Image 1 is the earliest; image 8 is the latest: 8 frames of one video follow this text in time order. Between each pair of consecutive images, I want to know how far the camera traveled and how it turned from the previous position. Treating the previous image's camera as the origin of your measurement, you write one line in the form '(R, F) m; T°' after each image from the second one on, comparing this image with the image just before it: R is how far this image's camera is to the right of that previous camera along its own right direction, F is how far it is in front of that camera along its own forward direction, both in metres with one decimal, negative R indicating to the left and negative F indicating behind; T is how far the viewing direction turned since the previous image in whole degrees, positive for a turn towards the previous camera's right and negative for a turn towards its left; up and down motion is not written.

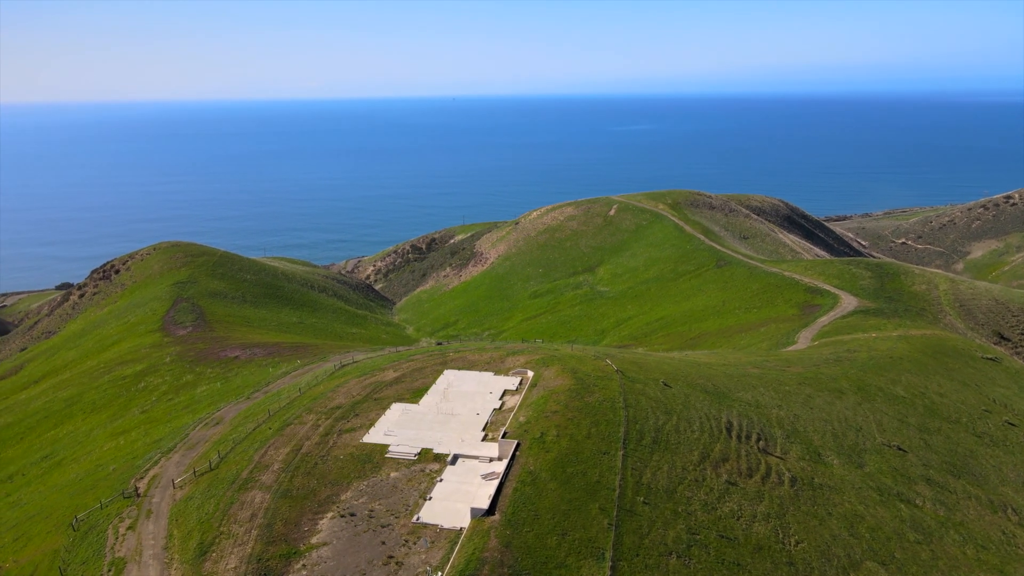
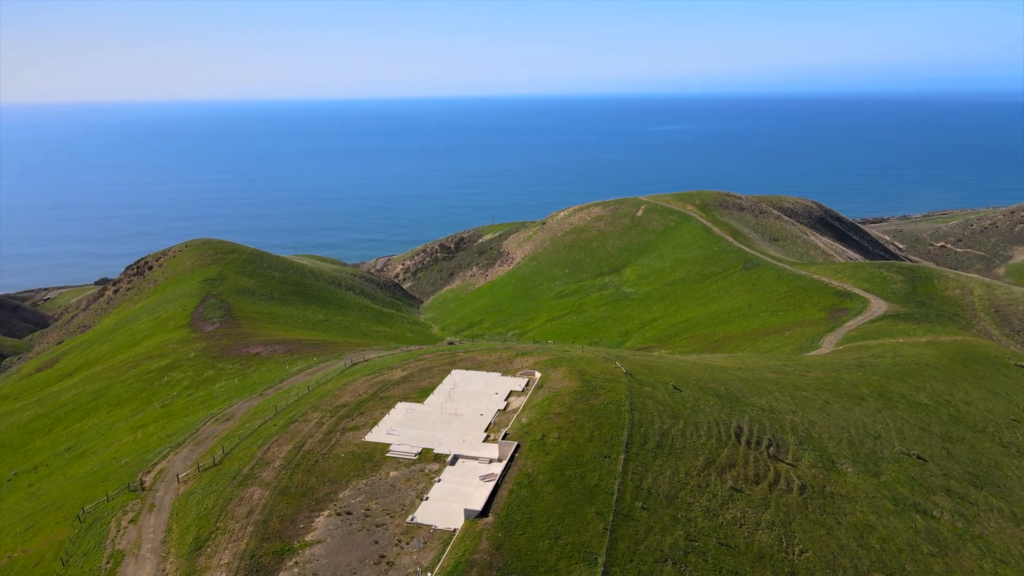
(+0.8, +0.2) m; -2°
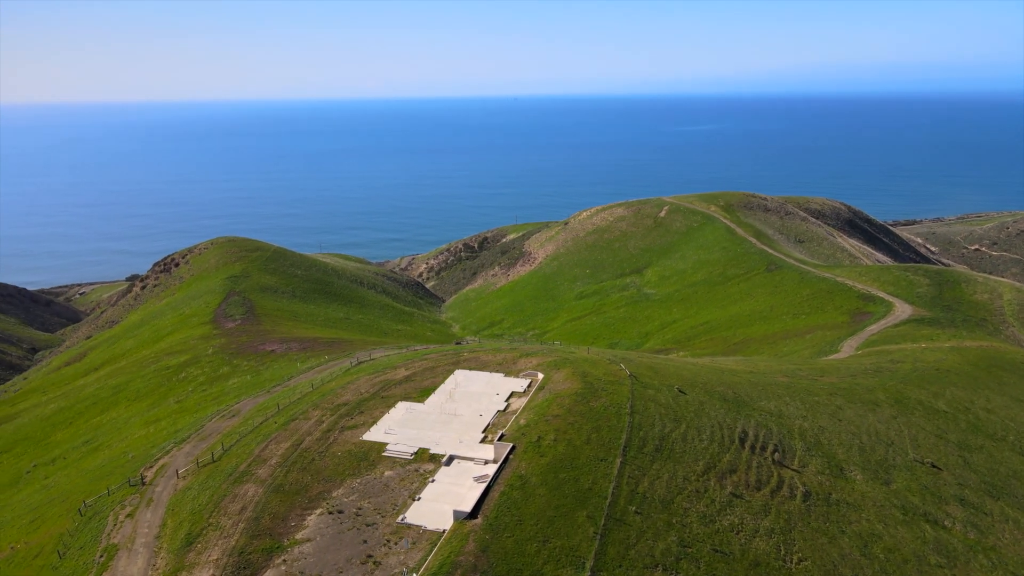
(+0.8, +0.1) m; -2°
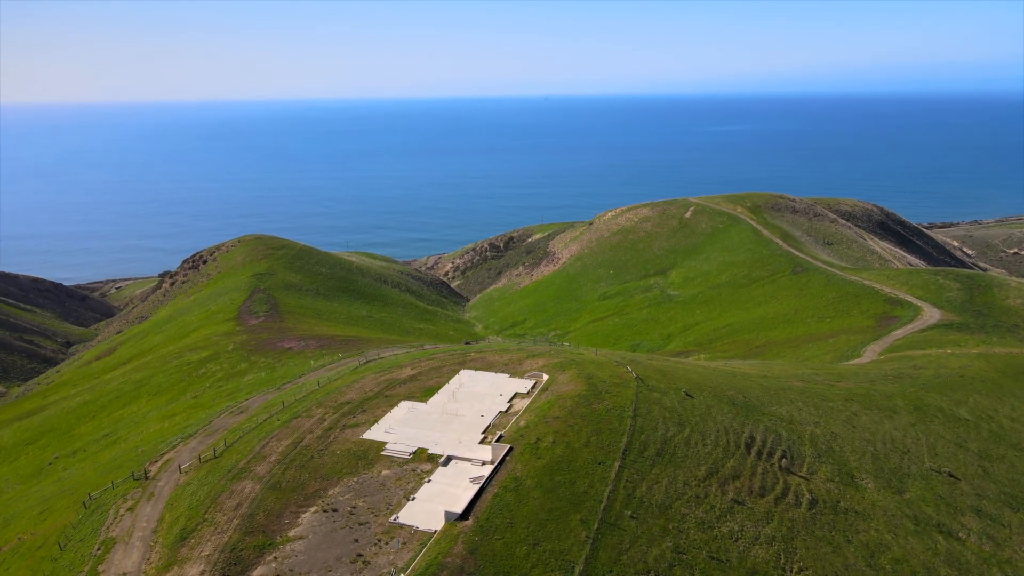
(+0.8, +0.1) m; -2°
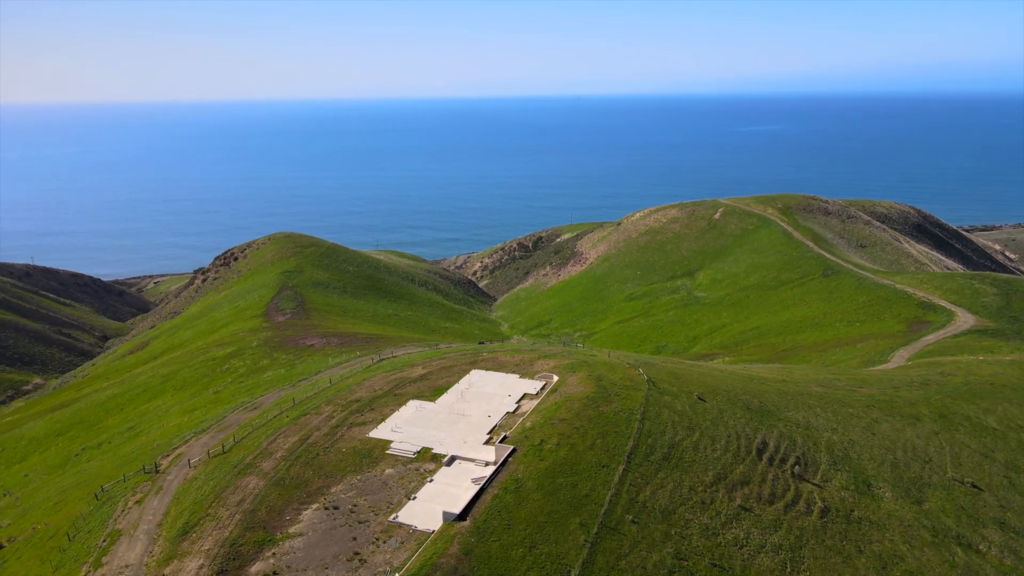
(+0.7, +0.1) m; -2°
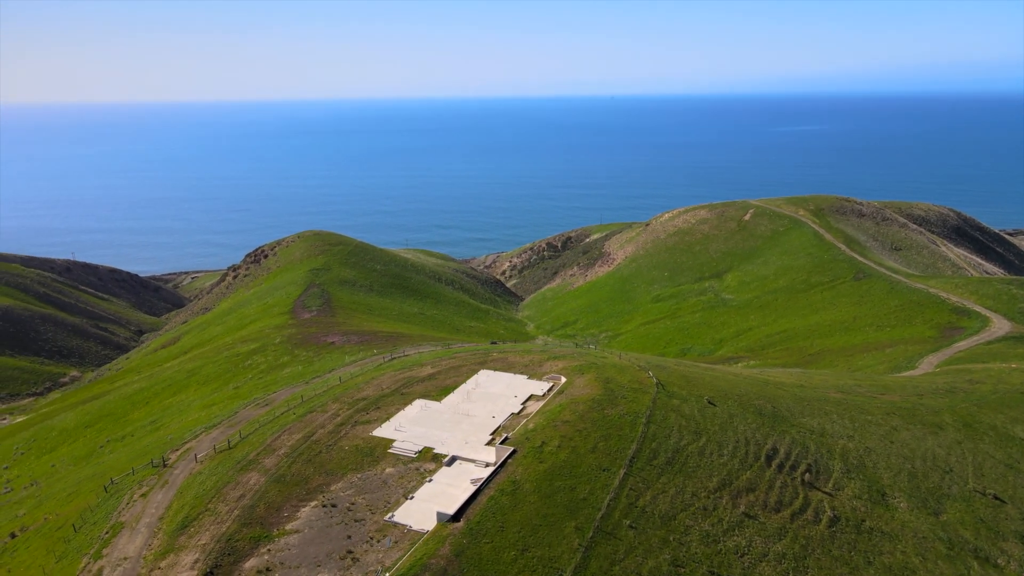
(+0.8, +0.1) m; -2°
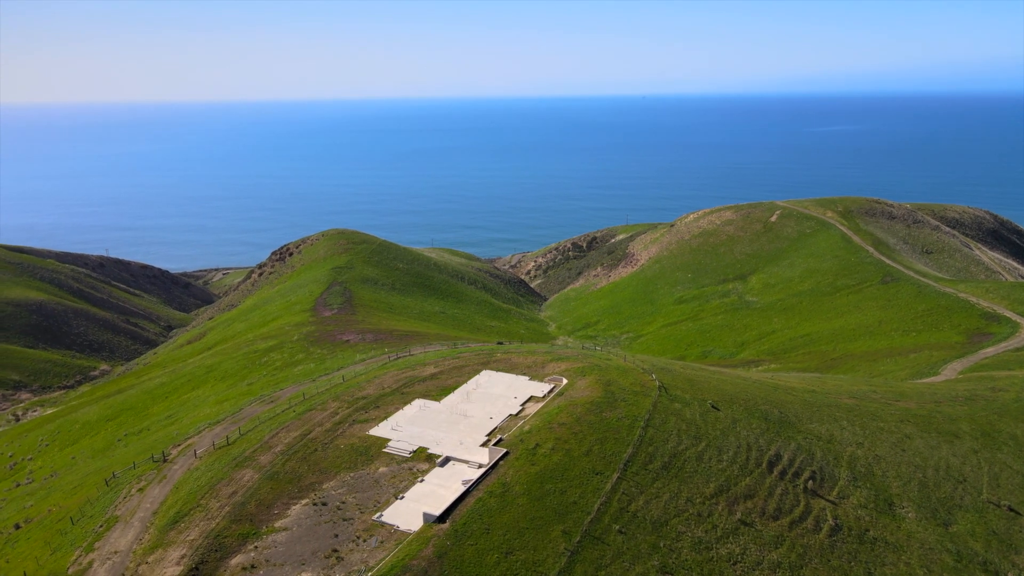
(+0.9, +0.1) m; -2°
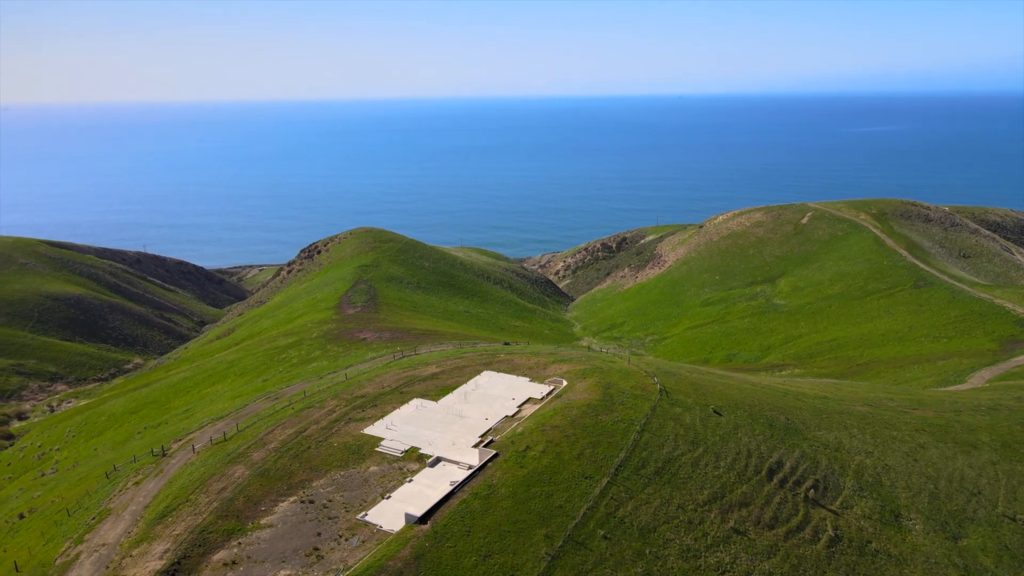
(+1.1, +0.1) m; -2°
